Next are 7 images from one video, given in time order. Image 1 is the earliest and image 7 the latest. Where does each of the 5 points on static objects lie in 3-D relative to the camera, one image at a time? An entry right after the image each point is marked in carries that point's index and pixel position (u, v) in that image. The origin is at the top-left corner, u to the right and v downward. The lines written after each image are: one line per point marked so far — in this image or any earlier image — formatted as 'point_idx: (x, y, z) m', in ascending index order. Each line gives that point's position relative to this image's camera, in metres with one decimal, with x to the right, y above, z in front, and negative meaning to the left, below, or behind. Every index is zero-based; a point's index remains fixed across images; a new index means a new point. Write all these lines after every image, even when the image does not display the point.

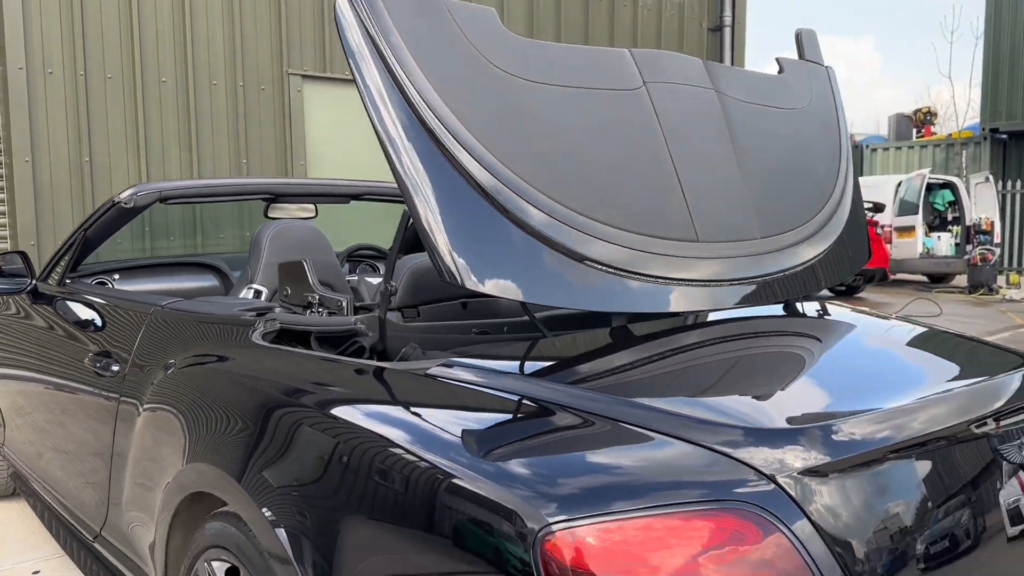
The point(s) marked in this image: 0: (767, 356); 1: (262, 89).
0: (+0.7, -0.2, +2.1) m
1: (-2.3, +1.9, +7.4) m
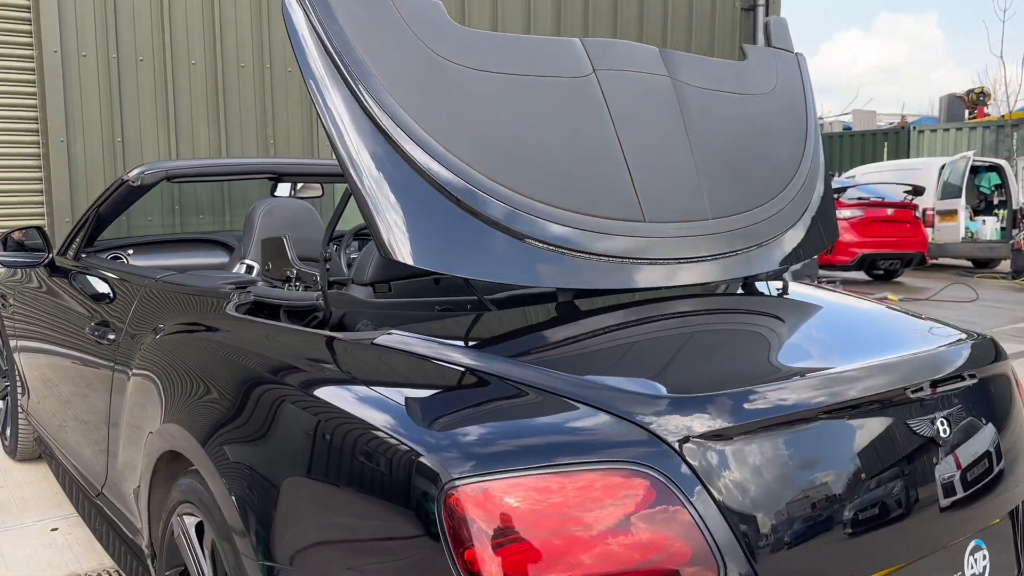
0: (+0.6, -0.1, +2.1) m
1: (-2.1, +2.1, +7.6) m
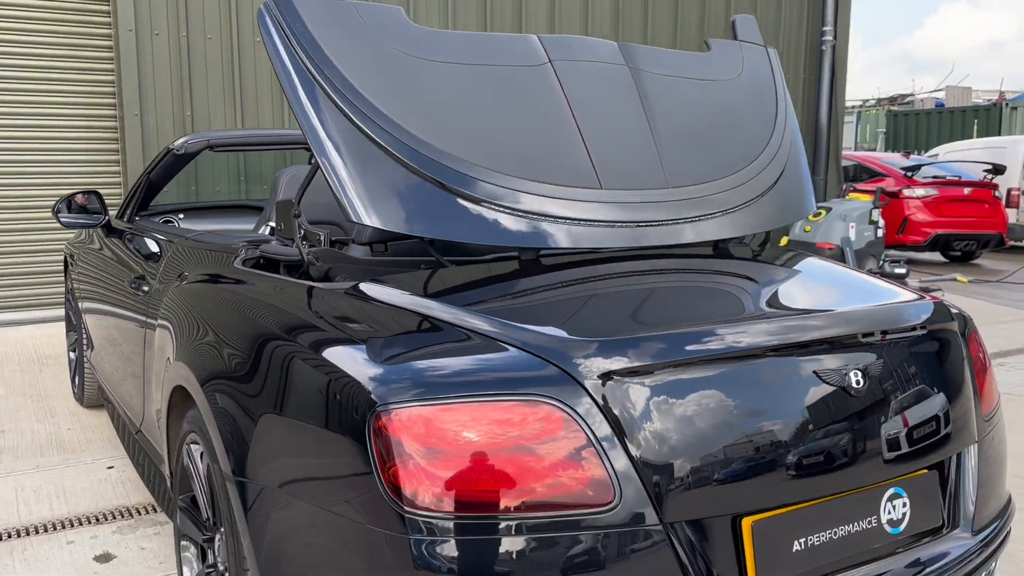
0: (+0.5, 0.0, +2.2) m
1: (-1.6, +2.4, +7.9) m
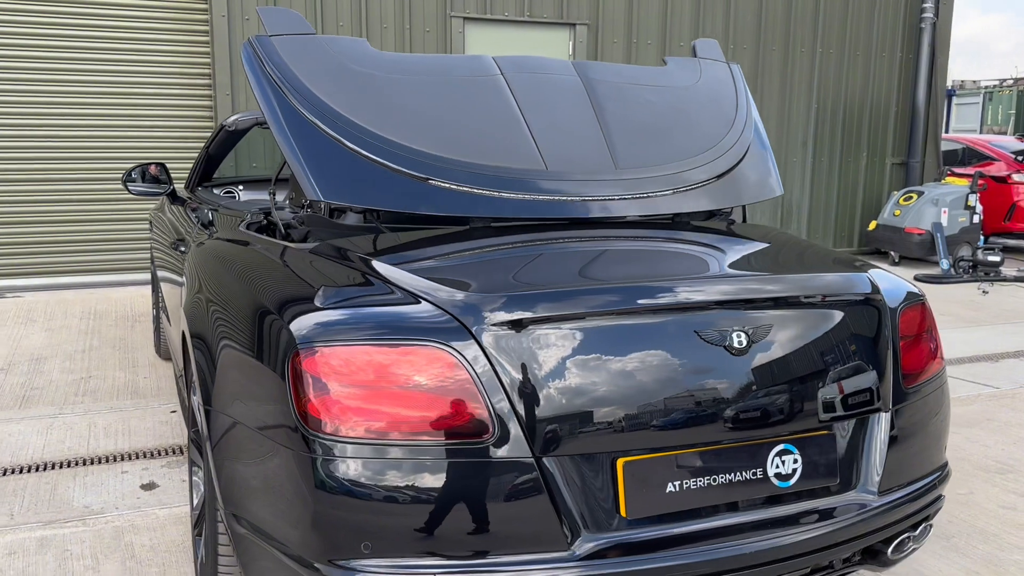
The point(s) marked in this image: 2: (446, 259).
0: (+0.3, +0.1, +2.3) m
1: (-0.9, +2.6, +8.2) m
2: (-0.2, +0.1, +2.2) m
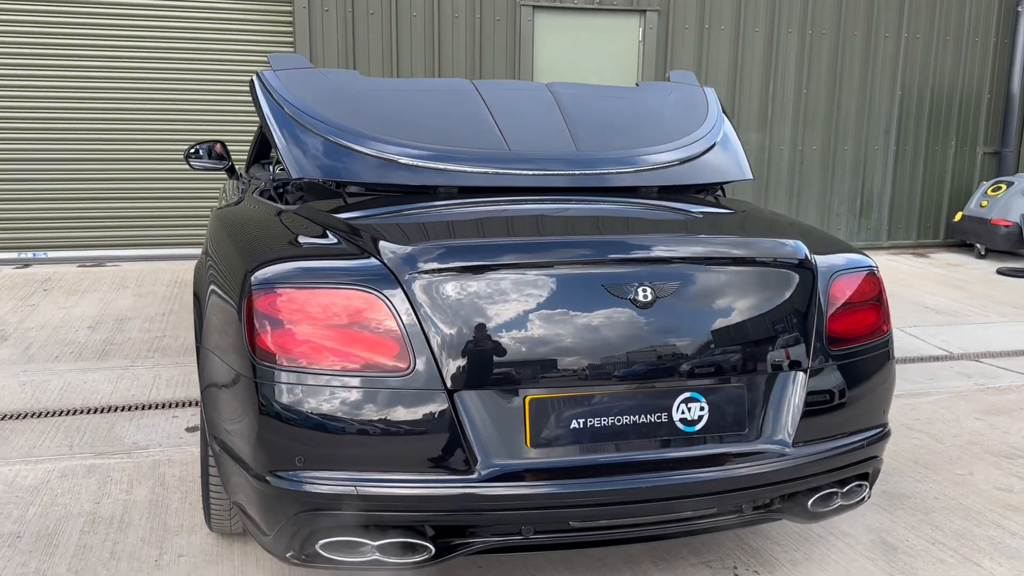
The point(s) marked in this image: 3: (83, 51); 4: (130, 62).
0: (+0.2, +0.2, +2.4) m
1: (-0.2, +2.8, +8.4) m
2: (-0.3, +0.2, +2.4) m
3: (-4.0, +2.2, +7.2) m
4: (-3.6, +2.2, +7.3) m
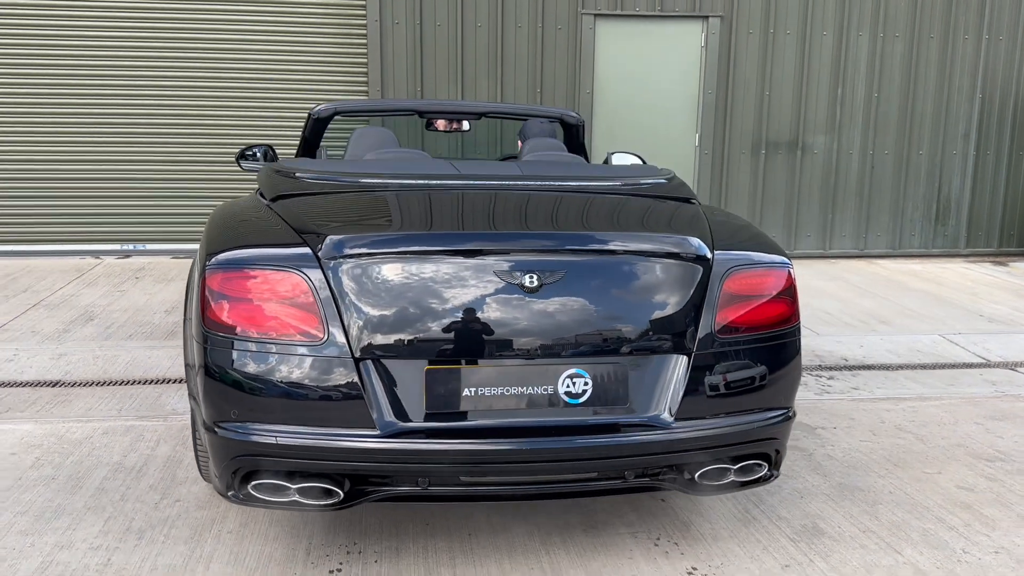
0: (0.0, +0.3, +2.6) m
1: (+0.5, +2.9, +8.6) m
2: (-0.5, +0.3, +2.7) m
3: (-3.5, +2.3, +7.9) m
4: (-3.1, +2.3, +8.0) m
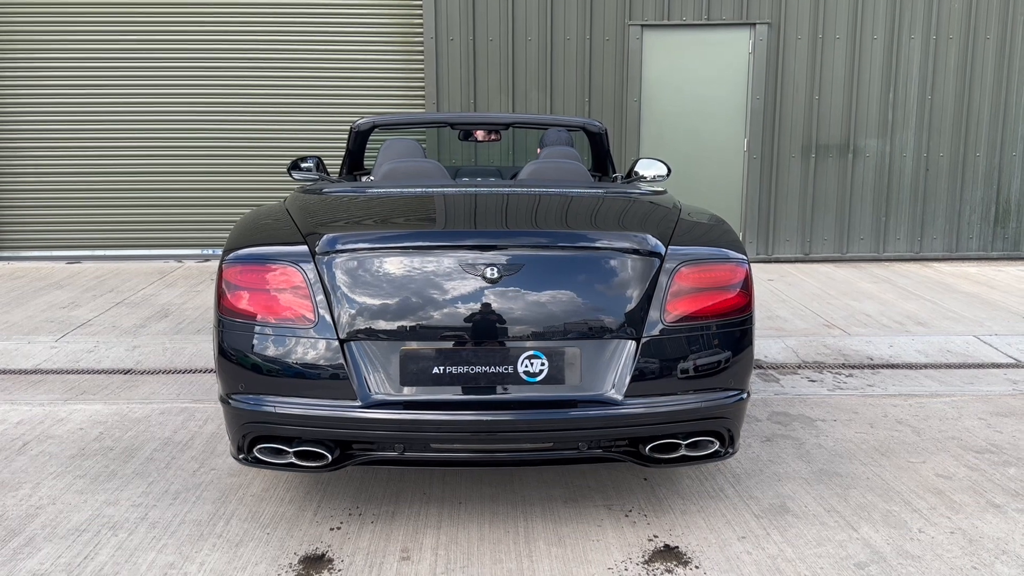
0: (0.0, +0.3, +2.9) m
1: (+1.1, +2.8, +8.8) m
2: (-0.6, +0.3, +3.0) m
3: (-3.0, +2.3, +8.6) m
4: (-2.6, +2.2, +8.6) m
